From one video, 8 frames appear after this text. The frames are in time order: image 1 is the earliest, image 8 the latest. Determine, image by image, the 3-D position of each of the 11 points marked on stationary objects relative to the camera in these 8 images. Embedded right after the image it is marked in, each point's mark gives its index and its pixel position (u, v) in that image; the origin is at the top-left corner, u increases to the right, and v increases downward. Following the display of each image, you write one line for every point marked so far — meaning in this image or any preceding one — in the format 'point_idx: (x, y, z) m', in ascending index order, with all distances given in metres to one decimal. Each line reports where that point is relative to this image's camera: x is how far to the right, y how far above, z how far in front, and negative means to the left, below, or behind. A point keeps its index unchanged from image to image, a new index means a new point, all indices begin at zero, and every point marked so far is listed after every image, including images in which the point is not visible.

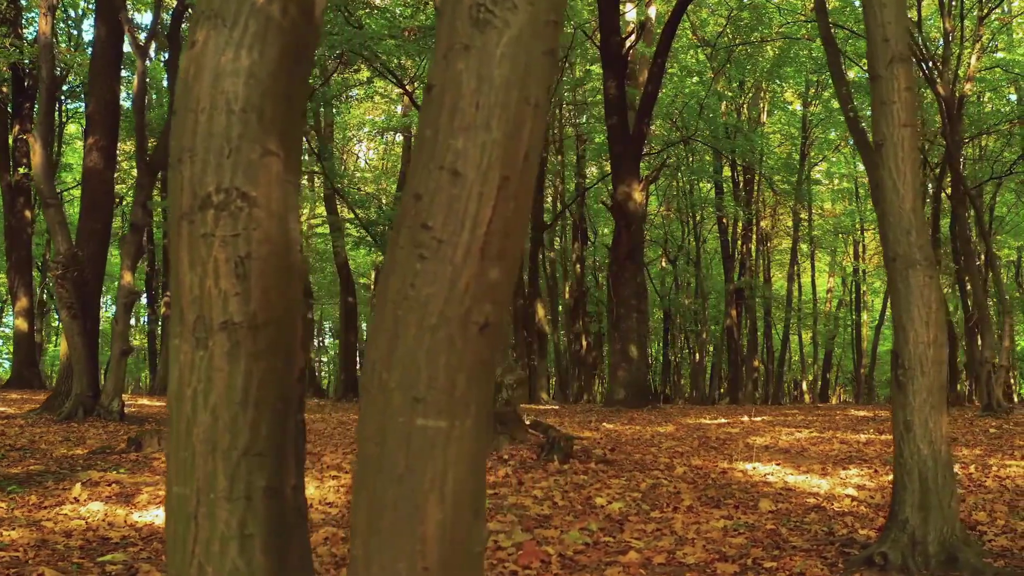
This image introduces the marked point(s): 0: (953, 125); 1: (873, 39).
0: (+9.4, +3.5, +15.2) m
1: (+1.9, +1.3, +3.7) m
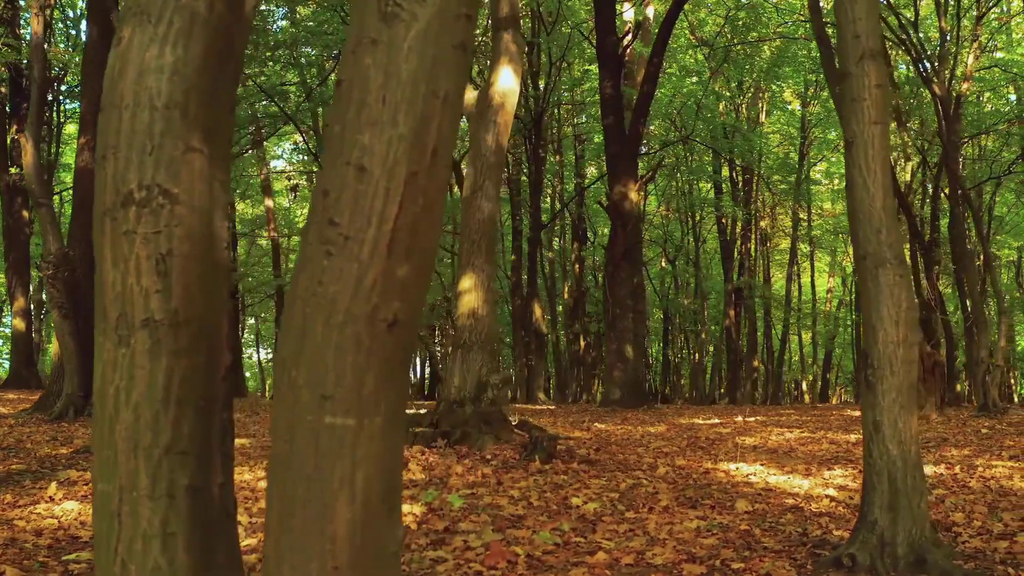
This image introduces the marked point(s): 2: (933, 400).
0: (+9.3, +3.5, +15.1) m
1: (+1.7, +1.3, +3.7) m
2: (+7.1, -1.9, +11.9) m
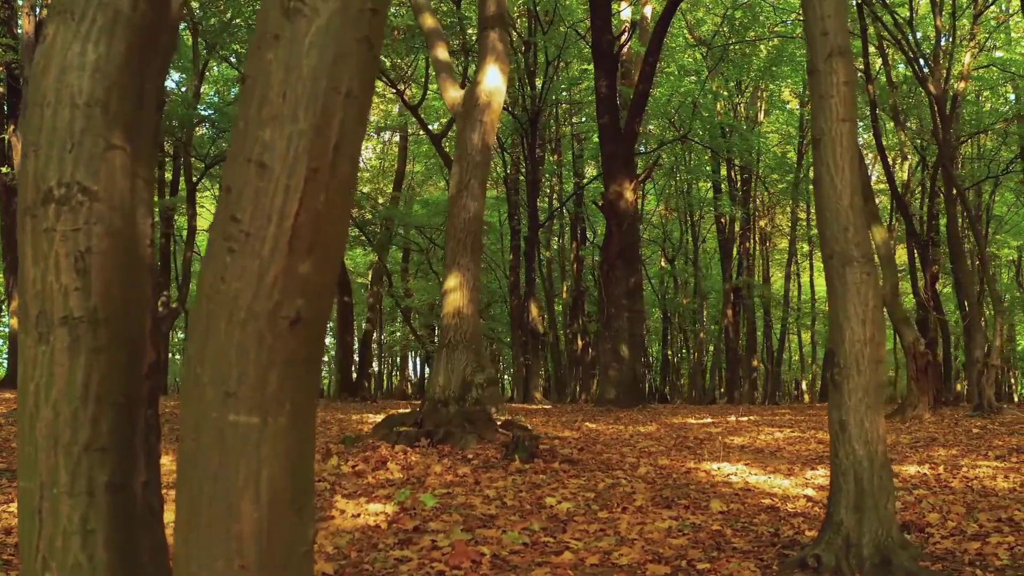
0: (+9.2, +3.5, +15.0) m
1: (+1.6, +1.3, +3.7) m
2: (+6.9, -1.9, +11.9) m
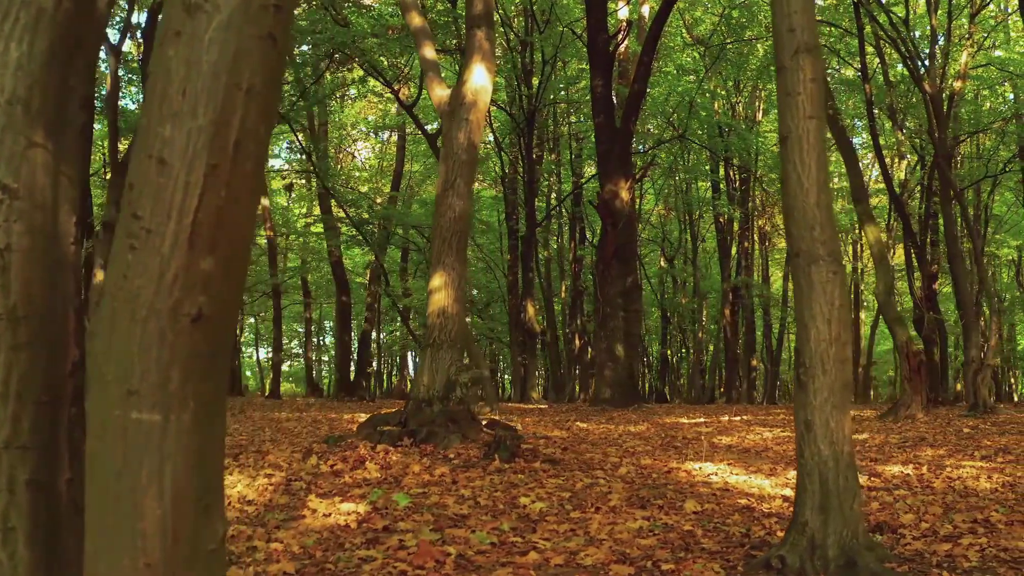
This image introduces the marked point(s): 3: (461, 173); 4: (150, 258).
0: (+9.1, +3.5, +15.0) m
1: (+1.4, +1.3, +3.7) m
2: (+6.8, -1.9, +11.8) m
3: (-0.6, +1.3, +7.9) m
4: (-0.7, +0.1, +1.4) m
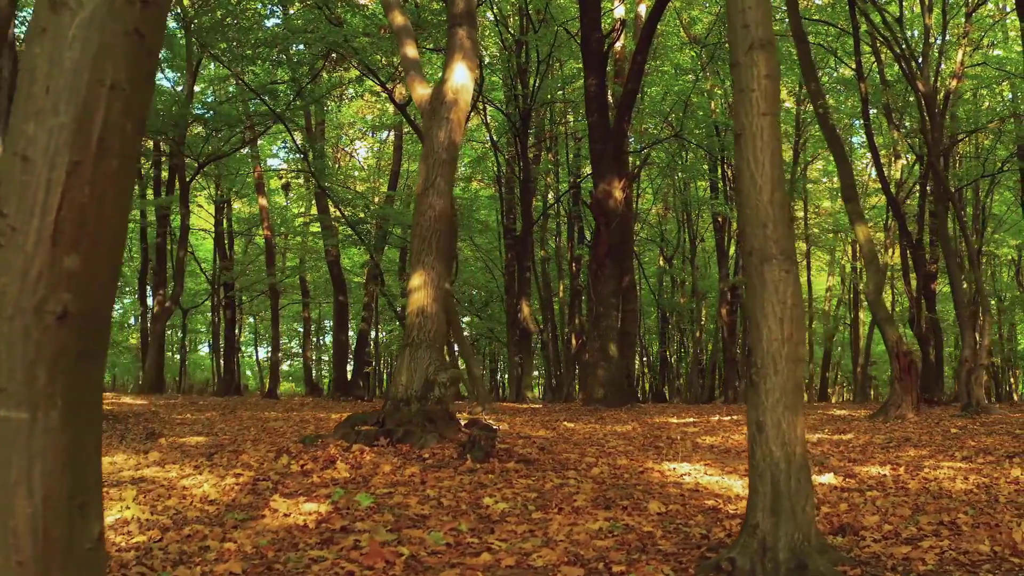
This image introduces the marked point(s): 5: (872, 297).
0: (+8.9, +3.5, +14.9) m
1: (+1.1, +1.3, +3.6) m
2: (+6.6, -1.9, +11.8) m
3: (-0.8, +1.3, +7.9) m
4: (-1.0, +0.1, +1.4) m
5: (+5.9, -0.1, +11.6) m
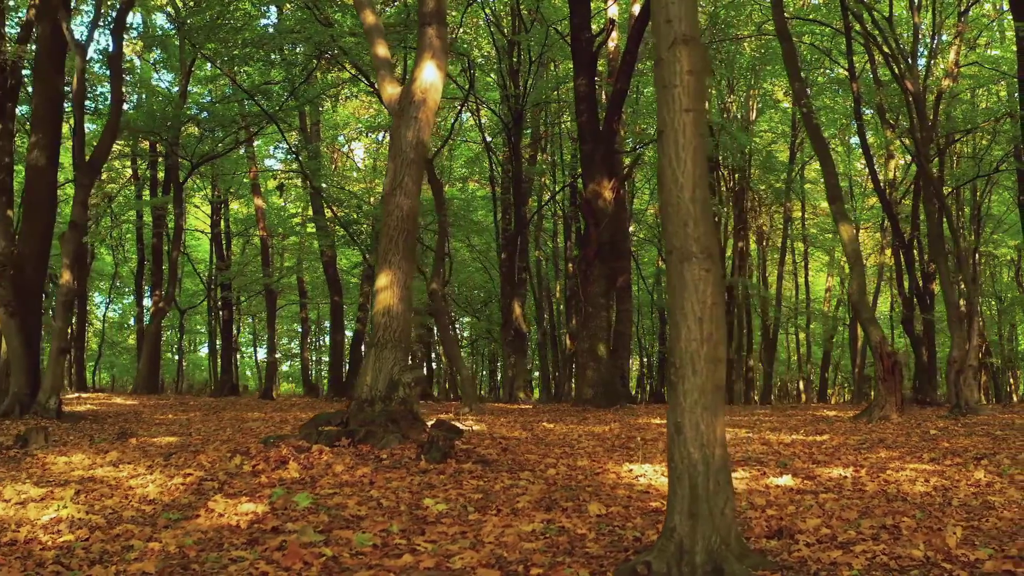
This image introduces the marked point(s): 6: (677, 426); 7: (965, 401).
0: (+8.6, +3.5, +14.8) m
1: (+0.7, +1.3, +3.6) m
2: (+6.3, -1.9, +11.6) m
3: (-1.1, +1.3, +7.8) m
4: (-1.4, +0.1, +1.3) m
5: (+5.6, -0.1, +11.5) m
6: (+0.8, -0.7, +3.4) m
7: (+8.6, -2.1, +13.4) m
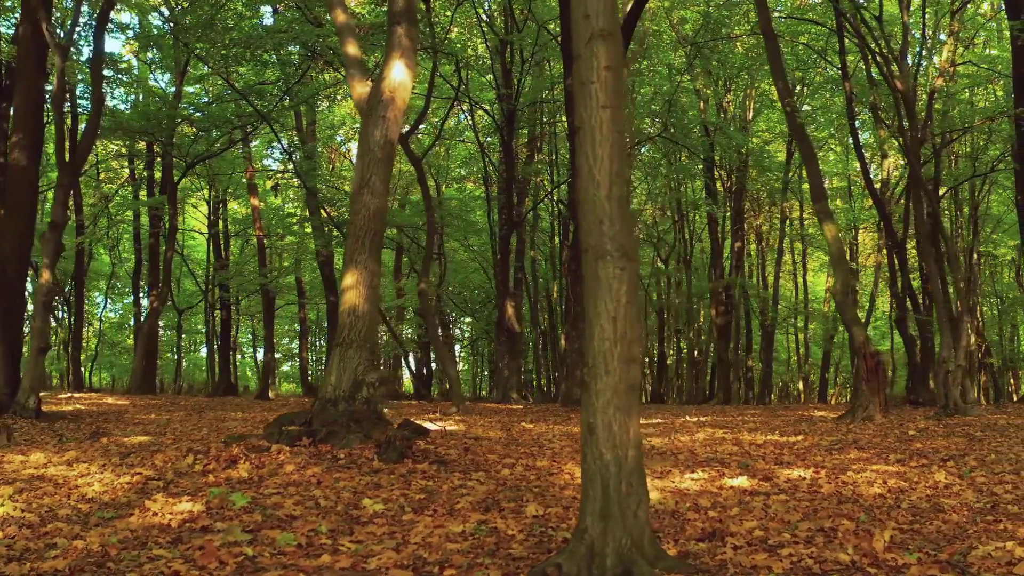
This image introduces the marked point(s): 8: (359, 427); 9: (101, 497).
0: (+8.4, +3.5, +14.6) m
1: (+0.3, +1.4, +3.5) m
2: (+6.0, -1.9, +11.5) m
3: (-1.5, +1.3, +7.8) m
4: (-1.8, +0.1, +1.3) m
5: (+5.3, -0.1, +11.4) m
6: (+0.4, -0.6, +3.3) m
7: (+8.3, -2.1, +13.2) m
8: (-1.5, -1.4, +7.2) m
9: (-2.8, -1.4, +4.8) m
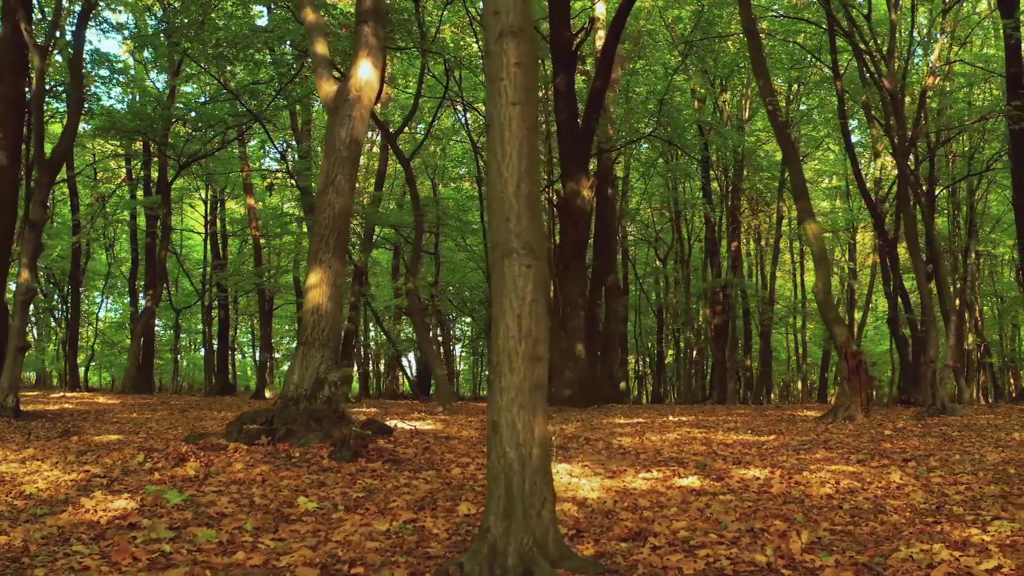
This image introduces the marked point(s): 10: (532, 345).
0: (+8.0, +3.5, +14.5) m
1: (-0.1, +1.4, +3.5) m
2: (+5.6, -1.9, +11.5) m
3: (-1.9, +1.3, +7.8) m
4: (-2.3, +0.1, +1.3) m
5: (+4.9, -0.1, +11.3) m
6: (-0.1, -0.6, +3.3) m
7: (+7.9, -2.1, +13.1) m
8: (-1.9, -1.4, +7.2) m
9: (-3.2, -1.4, +4.8) m
10: (+0.1, -0.3, +3.3) m
